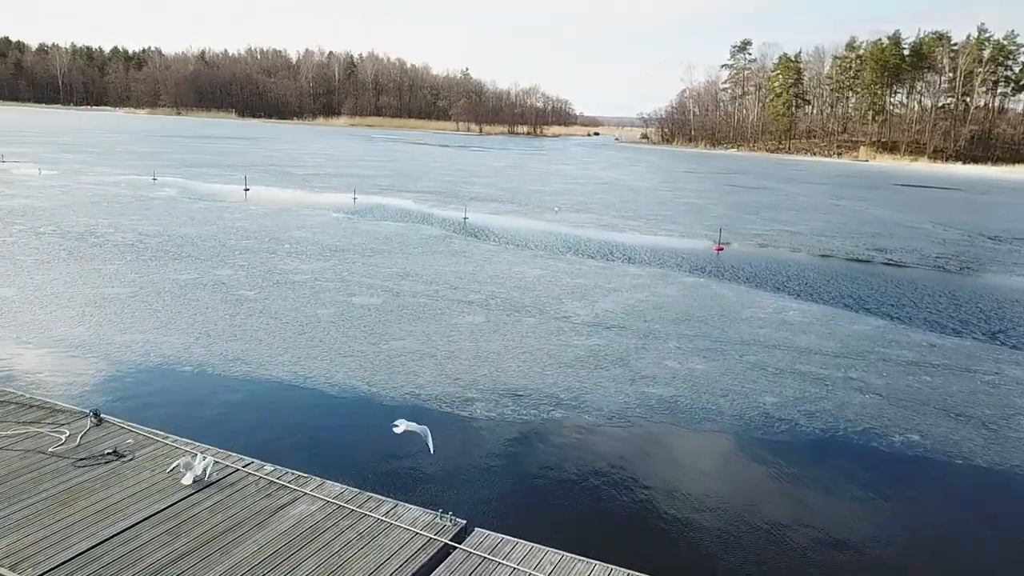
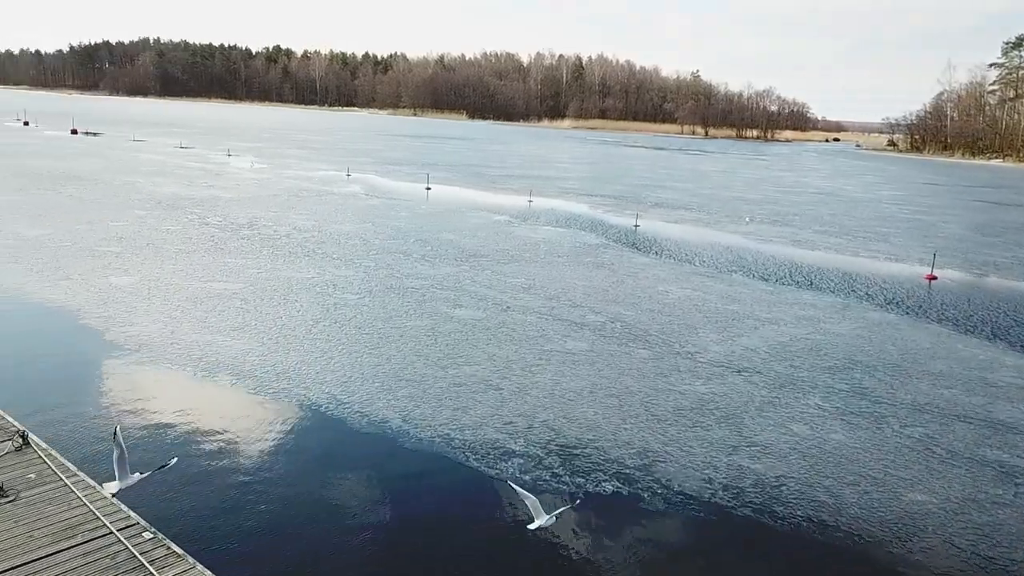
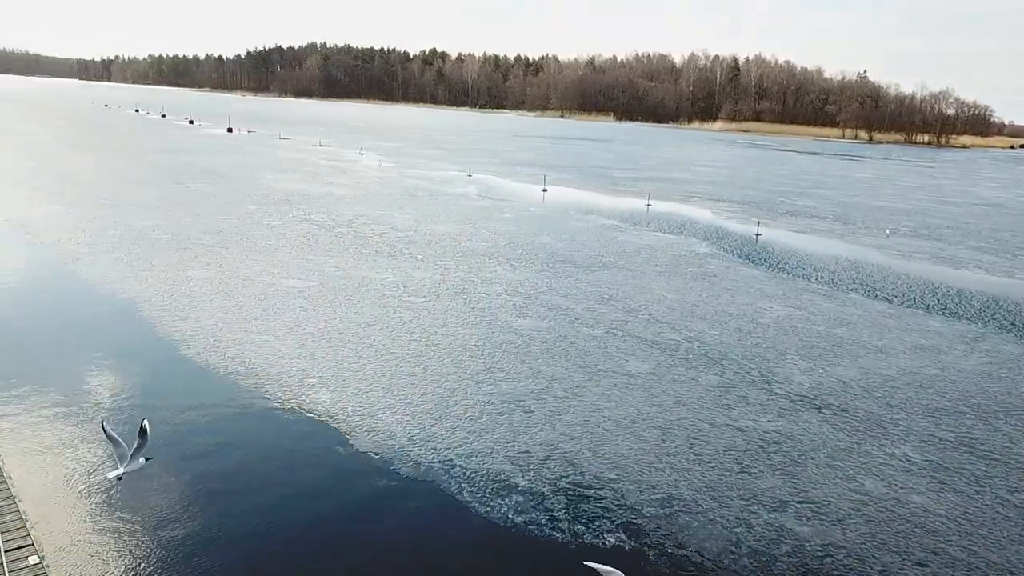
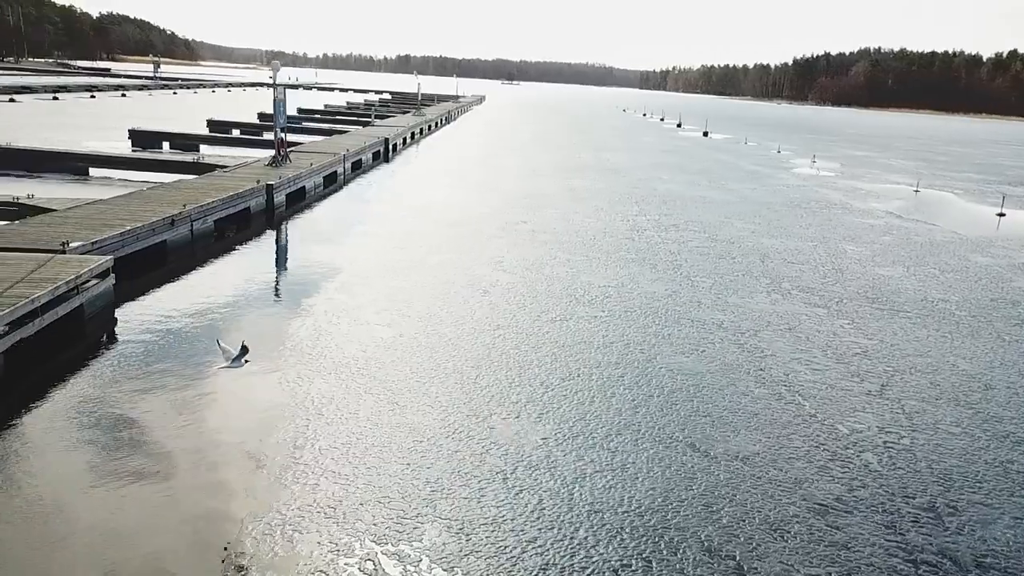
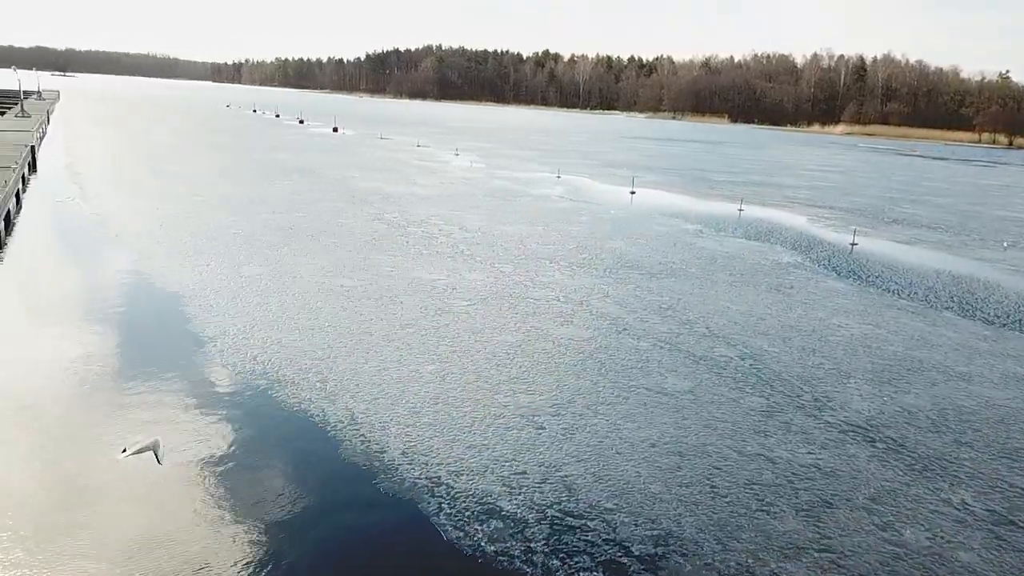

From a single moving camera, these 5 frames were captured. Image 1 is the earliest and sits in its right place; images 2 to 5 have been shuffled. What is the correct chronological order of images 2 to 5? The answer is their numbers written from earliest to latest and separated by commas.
2, 3, 5, 4
